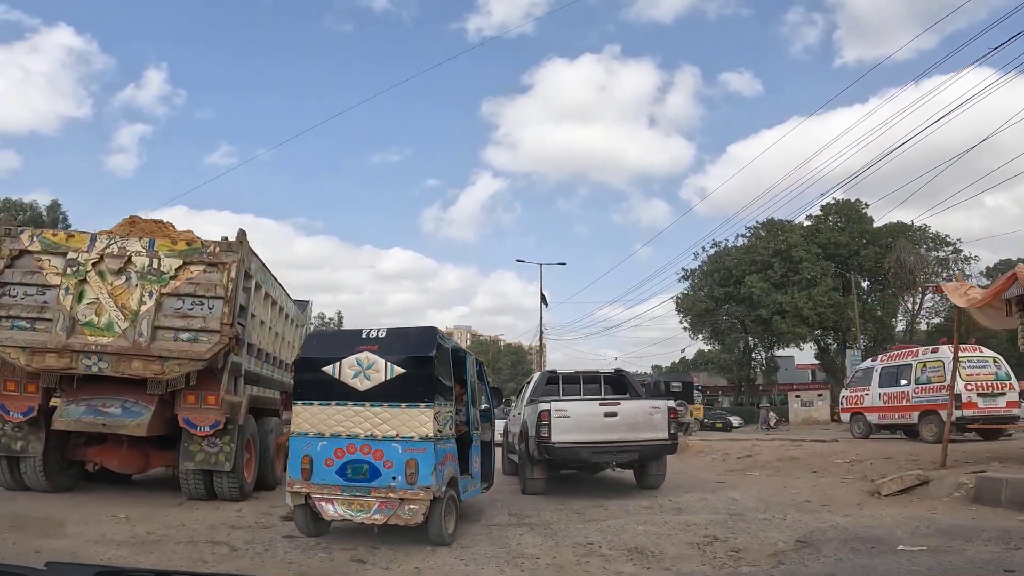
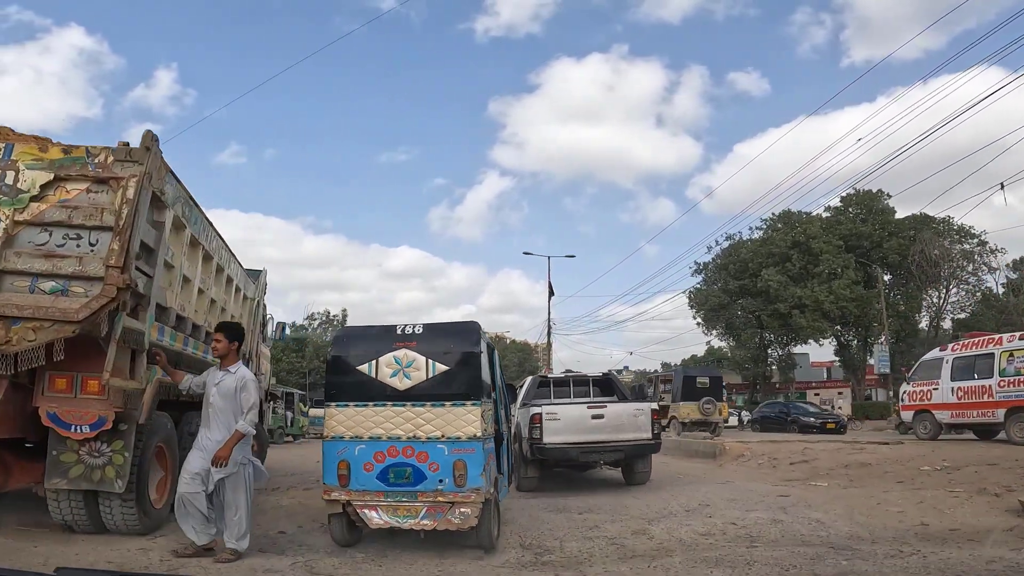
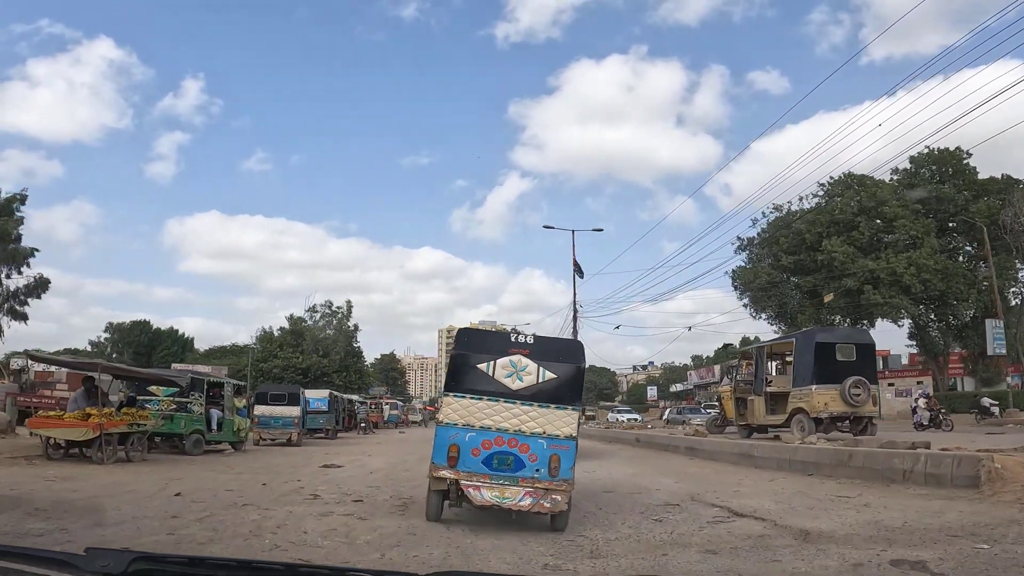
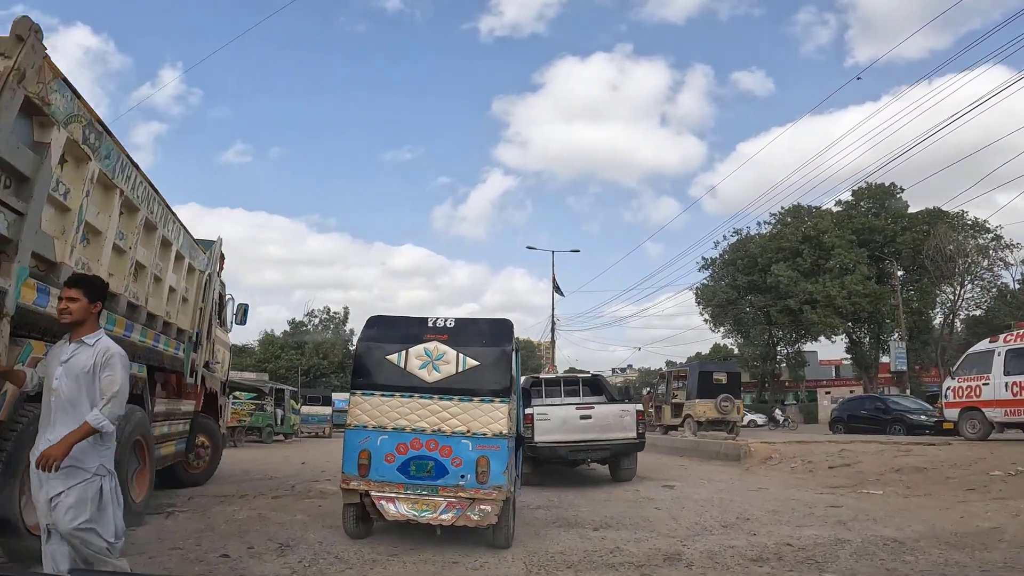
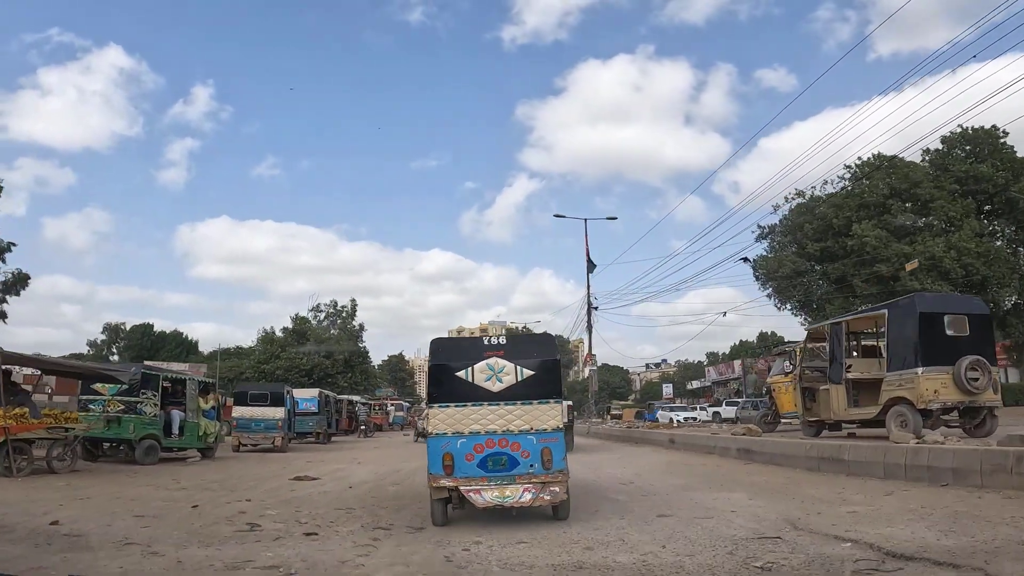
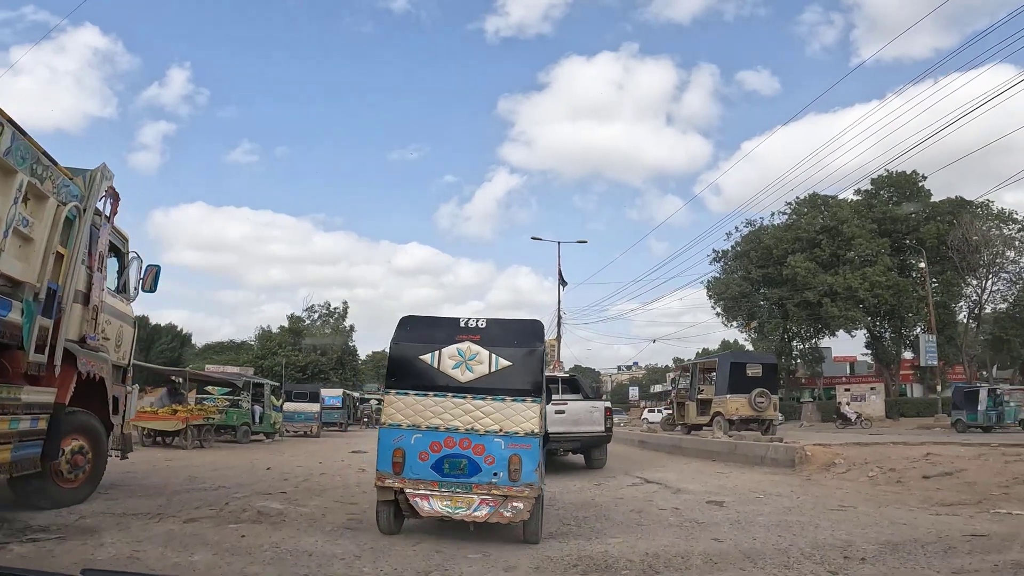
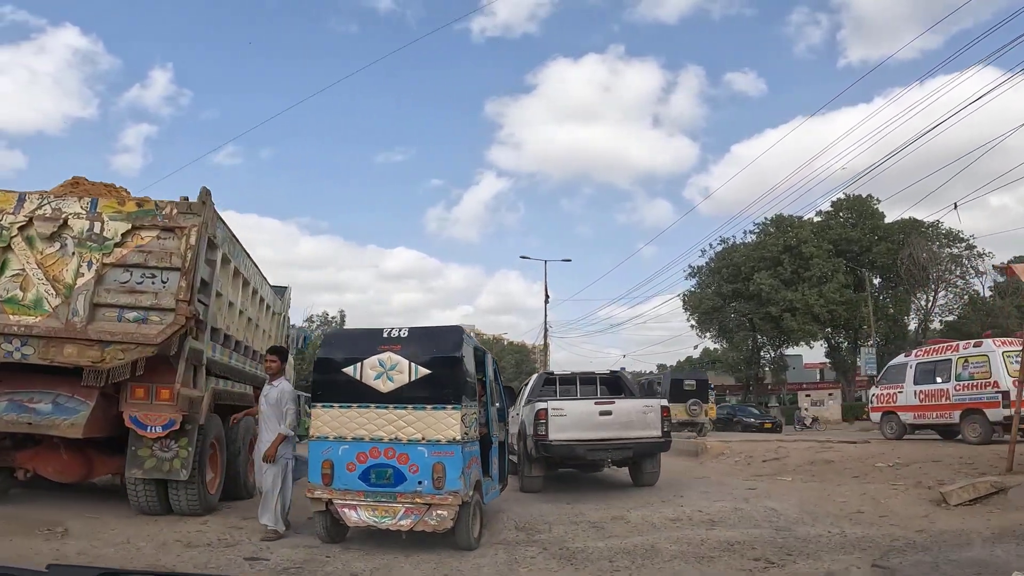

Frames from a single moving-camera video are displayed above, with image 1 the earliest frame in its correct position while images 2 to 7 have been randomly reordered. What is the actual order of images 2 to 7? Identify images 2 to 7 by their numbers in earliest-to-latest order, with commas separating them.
7, 2, 4, 6, 3, 5
